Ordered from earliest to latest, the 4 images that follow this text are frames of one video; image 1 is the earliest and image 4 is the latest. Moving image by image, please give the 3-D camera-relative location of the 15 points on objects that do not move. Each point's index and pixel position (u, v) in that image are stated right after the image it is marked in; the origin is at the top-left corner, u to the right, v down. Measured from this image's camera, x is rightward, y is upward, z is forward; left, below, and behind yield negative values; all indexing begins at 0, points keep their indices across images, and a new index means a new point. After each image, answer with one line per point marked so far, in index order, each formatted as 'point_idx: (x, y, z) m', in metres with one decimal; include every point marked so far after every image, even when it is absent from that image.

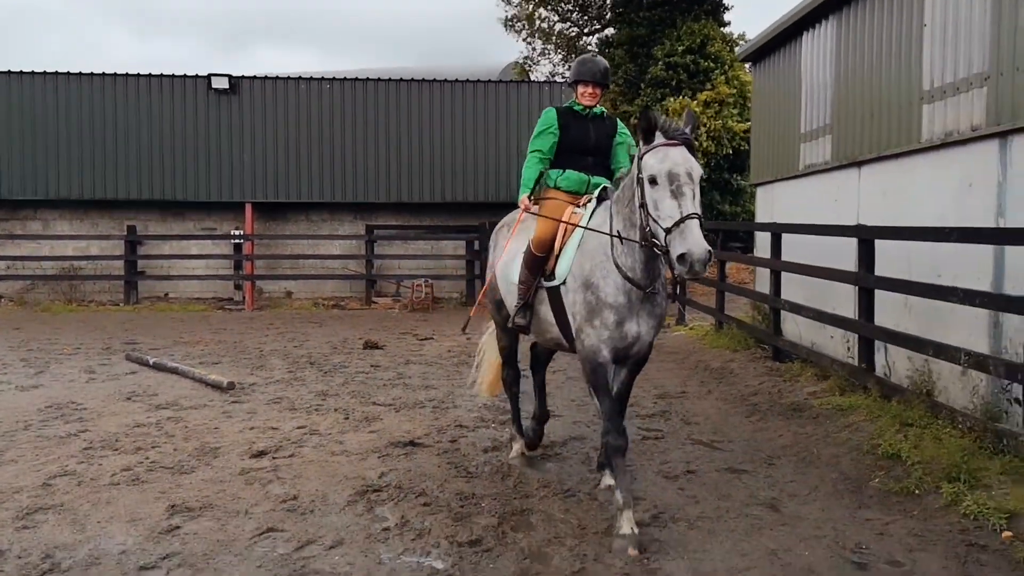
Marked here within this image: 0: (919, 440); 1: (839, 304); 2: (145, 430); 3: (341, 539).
0: (+2.2, -0.8, +5.2) m
1: (+2.9, -0.1, +8.2) m
2: (-2.6, -1.0, +6.7) m
3: (-0.8, -1.1, +4.3) m
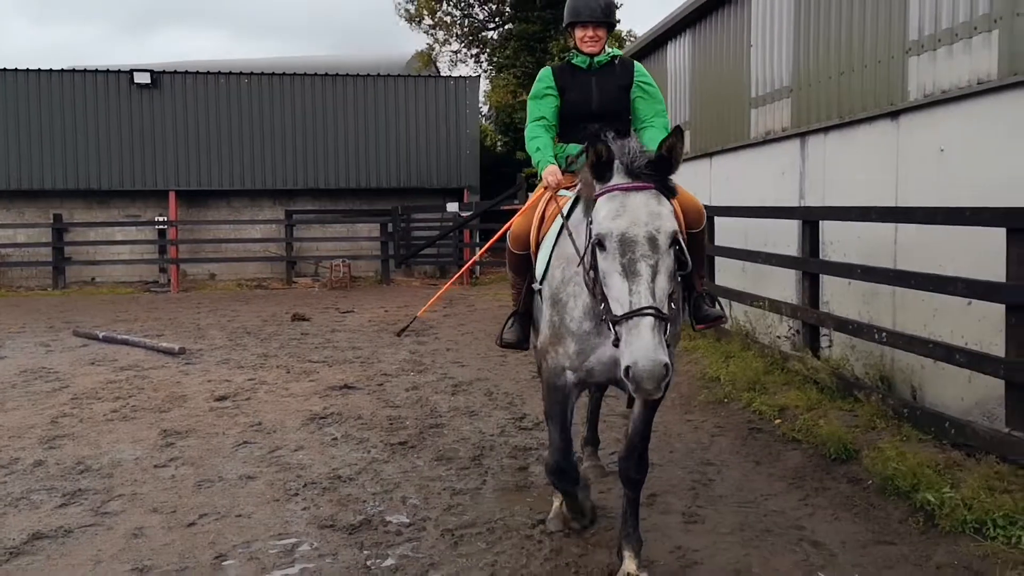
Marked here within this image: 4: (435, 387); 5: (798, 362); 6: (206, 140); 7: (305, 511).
0: (+1.6, -0.6, +6.9) m
1: (+2.0, +0.2, +10.0) m
2: (-3.3, -0.8, +7.9) m
3: (-1.3, -0.9, +5.7) m
4: (-0.6, -0.8, +7.5) m
5: (+1.9, -0.5, +6.3) m
6: (-5.7, +2.8, +17.5) m
7: (-1.0, -1.1, +4.5) m
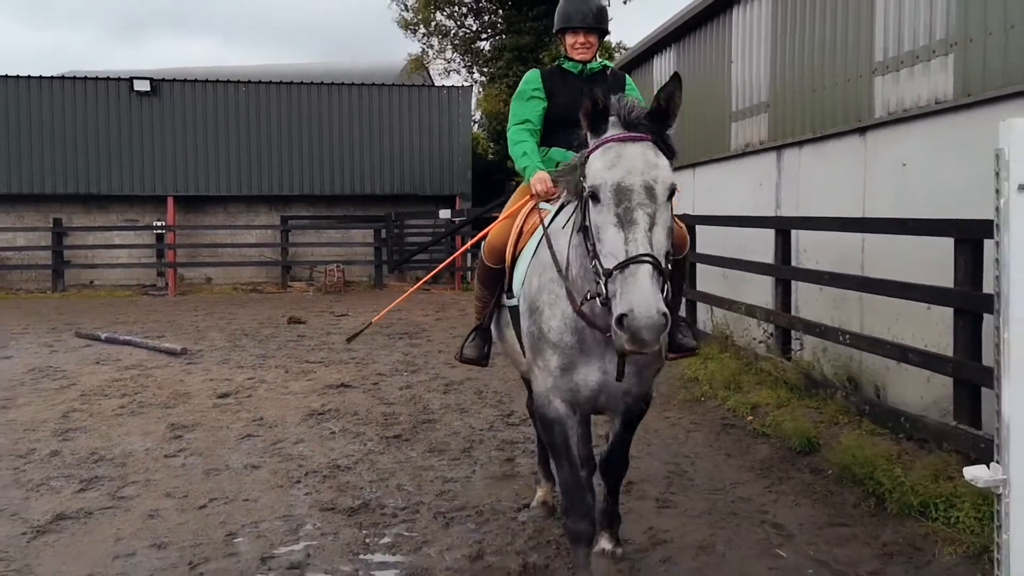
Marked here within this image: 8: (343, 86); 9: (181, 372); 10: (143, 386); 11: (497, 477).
0: (+1.5, -0.6, +7.3) m
1: (+1.8, +0.1, +10.4) m
2: (-3.4, -0.8, +8.2) m
3: (-1.4, -1.0, +6.1) m
4: (-0.7, -0.8, +7.9) m
5: (+1.8, -0.5, +6.7) m
6: (-5.8, +2.7, +17.9) m
7: (-1.0, -1.1, +4.8) m
8: (-3.3, +3.9, +18.4) m
9: (-3.1, -0.8, +8.8) m
10: (-3.2, -0.8, +8.1) m
11: (-0.1, -1.0, +5.1) m
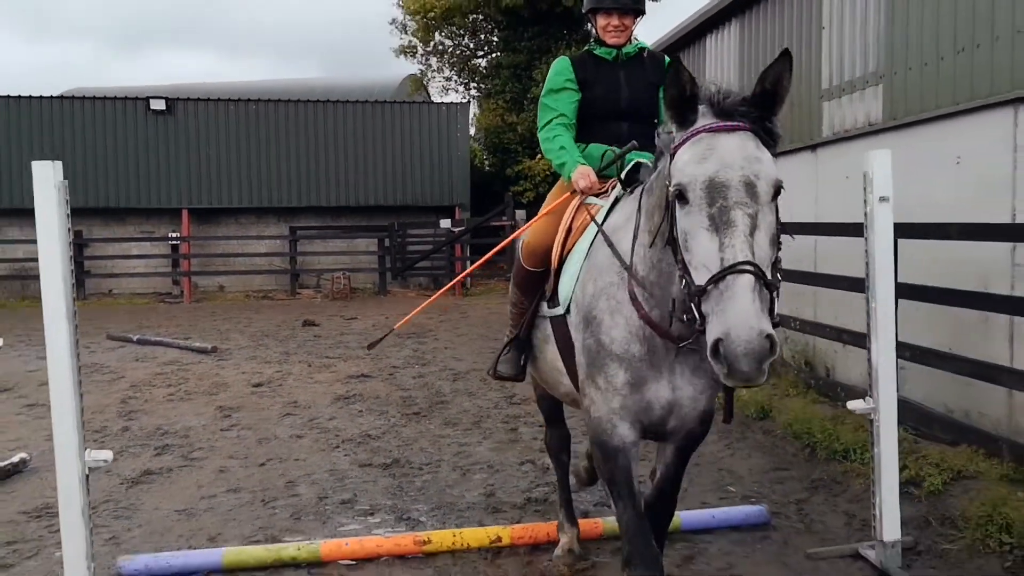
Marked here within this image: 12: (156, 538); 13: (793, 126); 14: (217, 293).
0: (+1.6, -0.6, +8.3) m
1: (+1.8, +0.1, +11.4) m
2: (-3.4, -0.9, +9.2) m
3: (-1.3, -1.0, +7.1) m
4: (-0.7, -0.8, +8.9) m
5: (+1.9, -0.5, +7.8) m
6: (-5.9, +2.5, +18.9) m
7: (-1.0, -1.0, +5.8) m
8: (-3.4, +3.8, +19.4) m
9: (-3.1, -0.8, +9.8) m
10: (-3.2, -0.9, +9.1) m
11: (-0.1, -1.0, +6.2) m
12: (-1.6, -1.2, +4.3) m
13: (+2.4, +1.4, +8.0) m
14: (-5.8, -0.1, +18.6) m
